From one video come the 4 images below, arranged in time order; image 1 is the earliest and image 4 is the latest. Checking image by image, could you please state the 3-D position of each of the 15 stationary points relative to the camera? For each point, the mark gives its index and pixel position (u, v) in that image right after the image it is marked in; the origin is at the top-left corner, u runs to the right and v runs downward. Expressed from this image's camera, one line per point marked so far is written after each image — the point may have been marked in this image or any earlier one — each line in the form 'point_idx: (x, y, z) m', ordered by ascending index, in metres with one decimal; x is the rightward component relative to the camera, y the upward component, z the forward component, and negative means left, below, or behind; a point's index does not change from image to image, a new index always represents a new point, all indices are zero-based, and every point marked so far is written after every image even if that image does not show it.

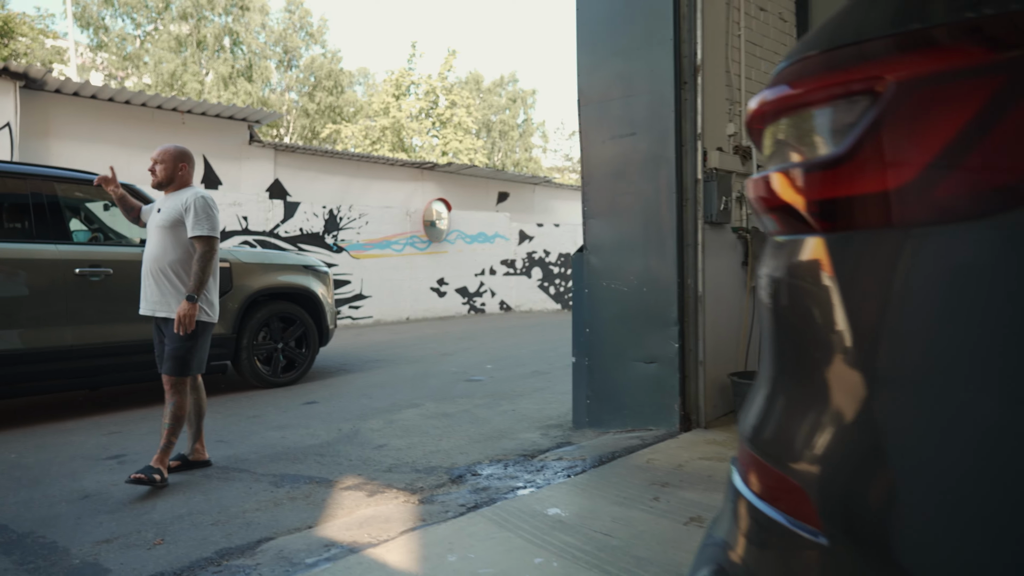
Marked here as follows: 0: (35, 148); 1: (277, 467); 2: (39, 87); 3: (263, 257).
0: (-6.8, +2.0, +10.3) m
1: (-1.4, -1.1, +4.3) m
2: (-6.6, +2.8, +10.1) m
3: (-2.3, +0.3, +6.8) m
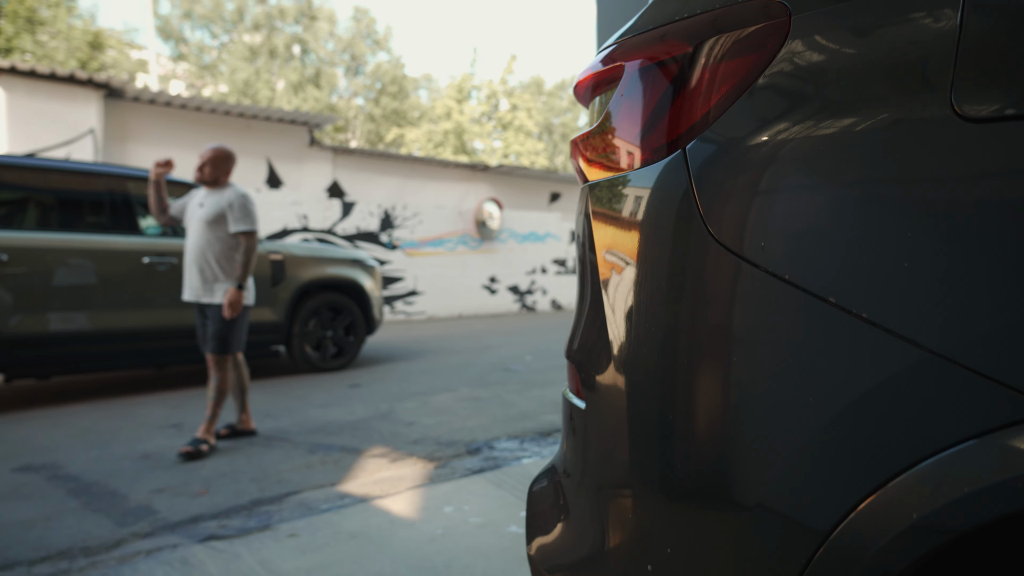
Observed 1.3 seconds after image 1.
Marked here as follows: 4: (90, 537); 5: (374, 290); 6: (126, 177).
0: (-6.1, +2.1, +11.2) m
1: (-1.3, -1.0, +4.7) m
2: (-6.0, +2.9, +11.0) m
3: (-2.0, +0.4, +7.3) m
4: (-1.7, -1.0, +2.9) m
5: (-1.5, 0.0, +7.8) m
6: (-3.4, +1.0, +6.4) m
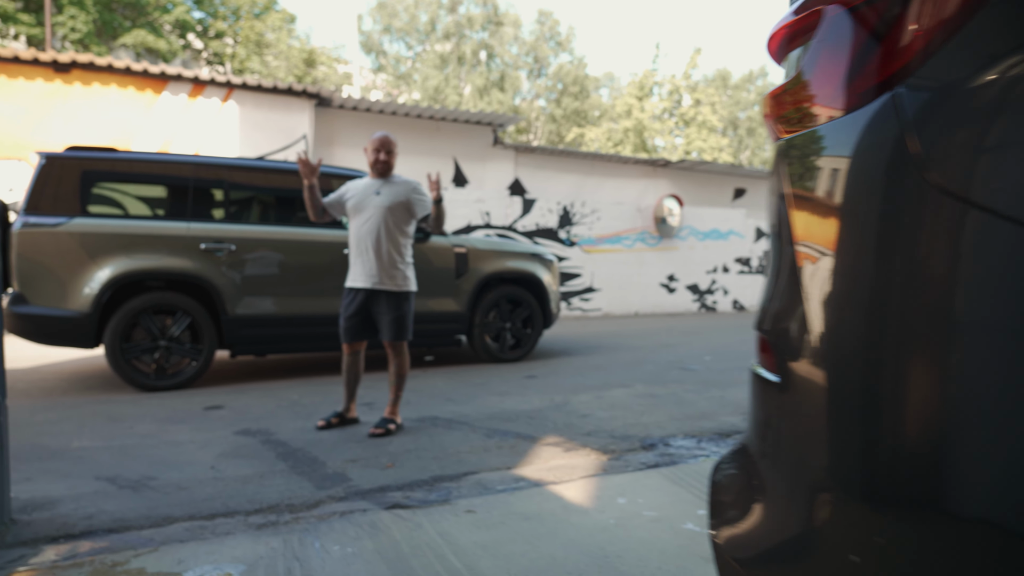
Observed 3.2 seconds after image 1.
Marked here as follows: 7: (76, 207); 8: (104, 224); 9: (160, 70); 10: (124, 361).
0: (-3.2, +2.3, +12.3) m
1: (-0.1, -0.9, +4.9) m
2: (-3.1, +3.1, +12.0) m
3: (-0.2, +0.5, +7.5) m
4: (-1.0, -0.9, +3.3) m
5: (+0.4, +0.1, +7.9) m
6: (-1.8, +1.1, +7.0) m
7: (-3.6, +0.7, +6.0) m
8: (-3.4, +0.5, +6.0) m
9: (-5.2, +3.2, +10.6) m
10: (-3.2, -0.6, +6.0) m
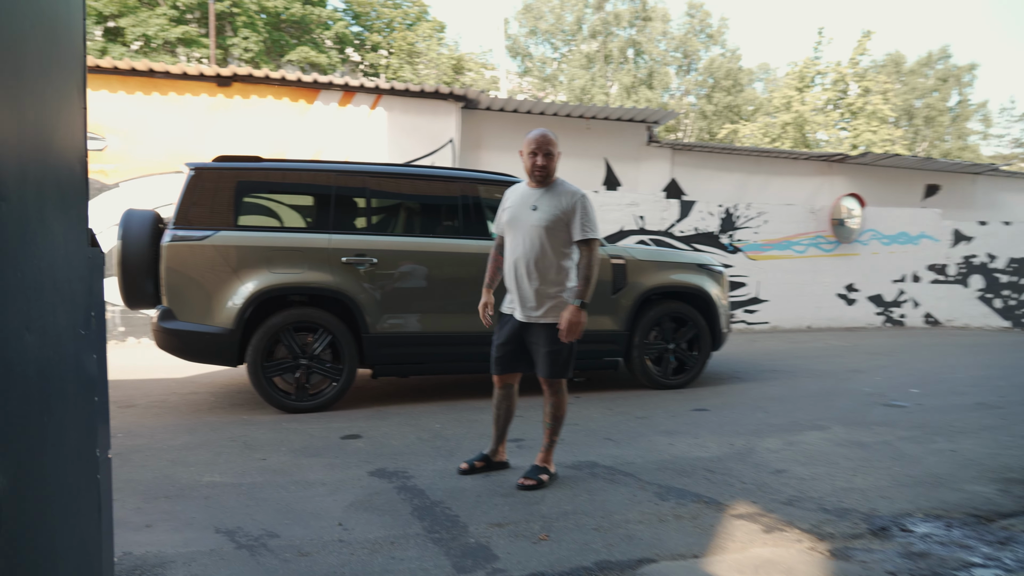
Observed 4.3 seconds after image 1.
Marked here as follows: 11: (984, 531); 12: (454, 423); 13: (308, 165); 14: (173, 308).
0: (-0.7, +2.1, +11.9) m
1: (+0.9, -1.1, +4.0) m
2: (-0.6, +2.9, +11.6) m
3: (+1.3, +0.3, +6.7) m
4: (-0.3, -1.1, +2.6) m
5: (+2.0, -0.1, +6.9) m
6: (-0.3, +1.0, +6.5) m
7: (-2.3, +0.5, +5.8) m
8: (-2.1, +0.4, +5.8) m
9: (-2.9, +3.1, +10.6) m
10: (-2.0, -0.7, +5.7) m
11: (+2.1, -1.1, +3.2) m
12: (-0.4, -1.0, +5.3) m
13: (-1.7, +1.0, +6.1) m
14: (-2.7, -0.2, +5.6) m
